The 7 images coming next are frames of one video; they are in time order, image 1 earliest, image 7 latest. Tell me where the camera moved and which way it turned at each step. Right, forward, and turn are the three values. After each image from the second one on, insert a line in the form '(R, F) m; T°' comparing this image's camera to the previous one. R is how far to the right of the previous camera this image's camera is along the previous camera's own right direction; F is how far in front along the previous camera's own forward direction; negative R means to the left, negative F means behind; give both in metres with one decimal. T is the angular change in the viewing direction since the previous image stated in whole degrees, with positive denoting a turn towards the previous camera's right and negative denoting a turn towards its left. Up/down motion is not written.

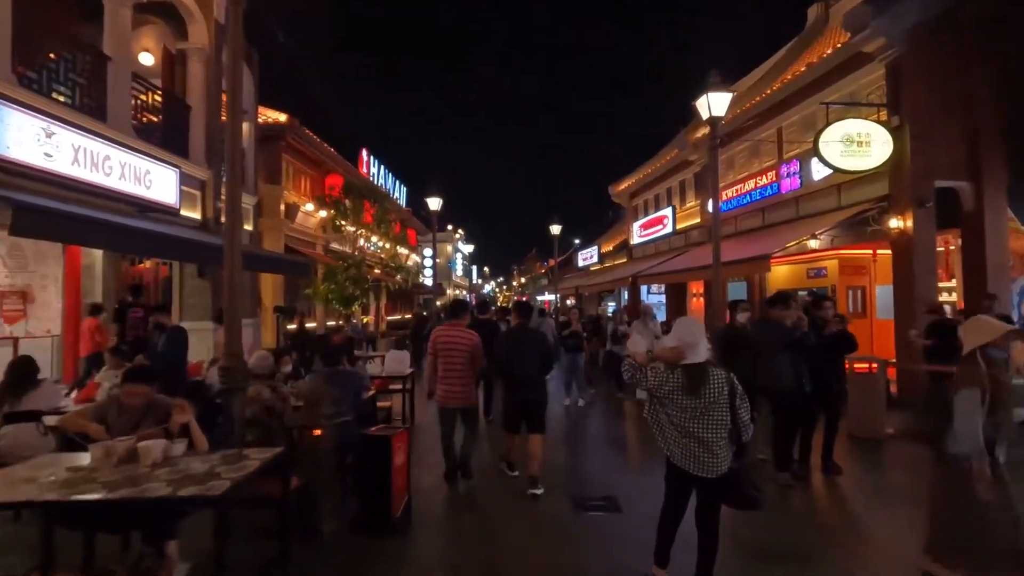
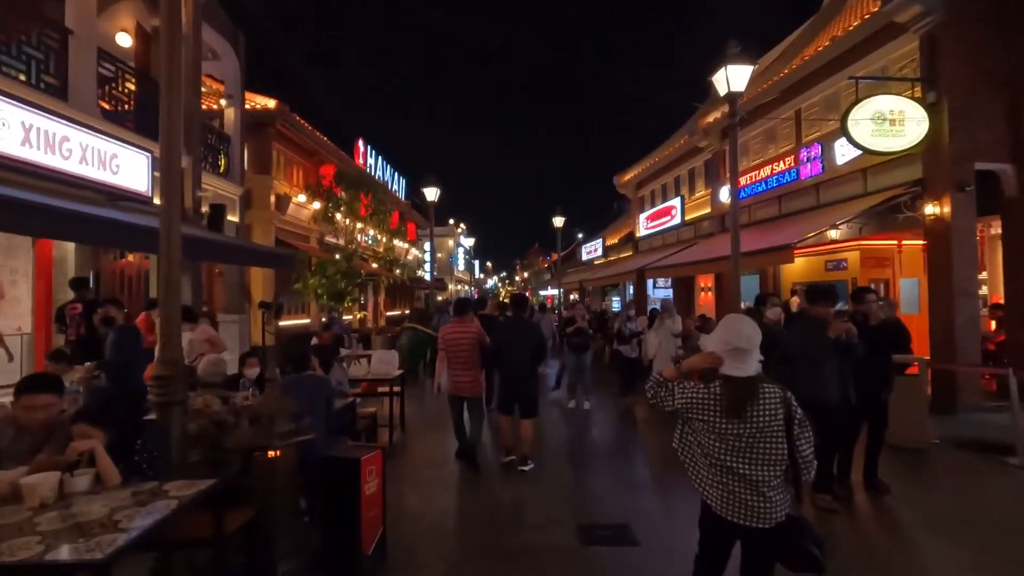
(+0.1, +1.1) m; 0°
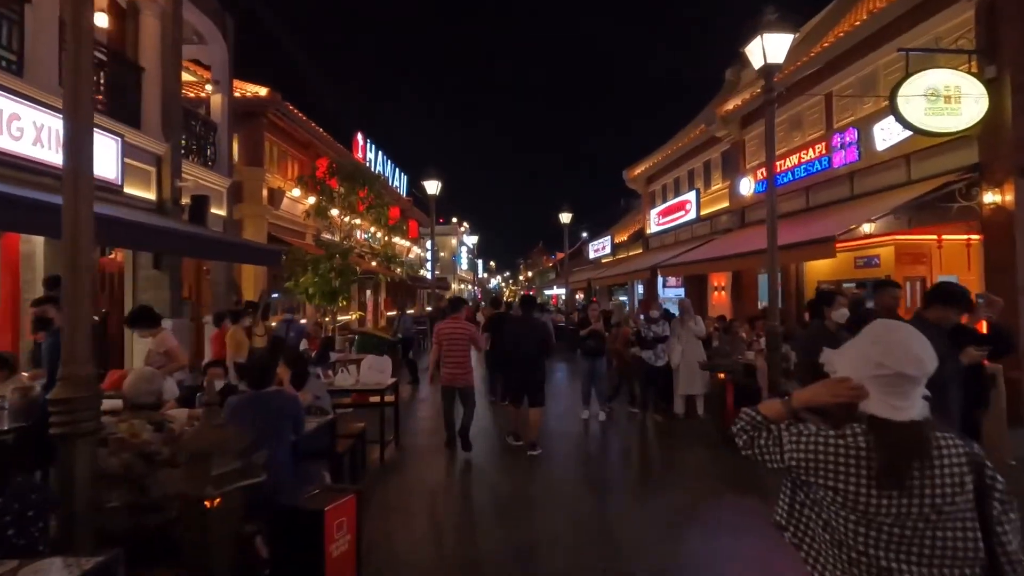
(-0.1, +1.3) m; 0°
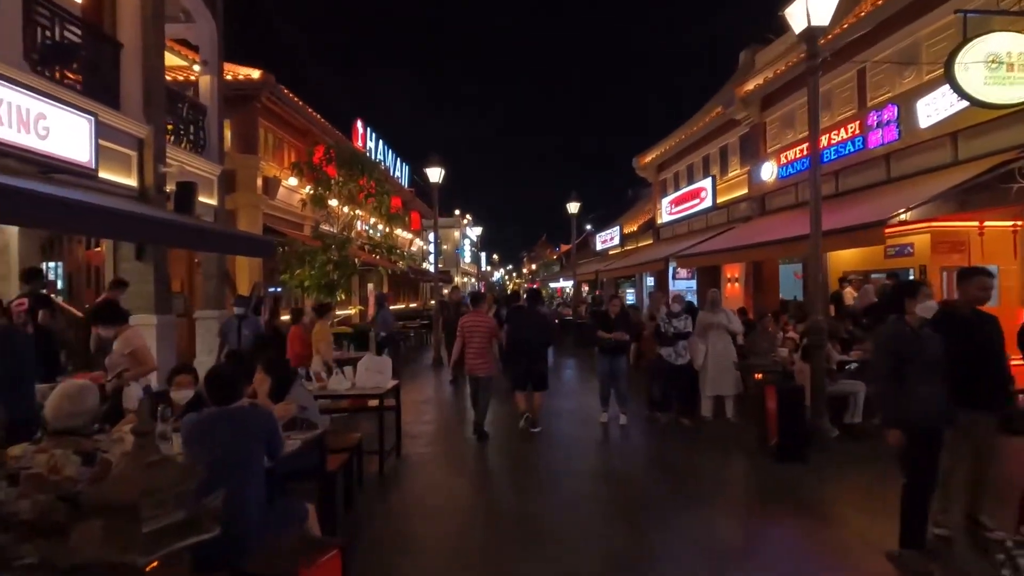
(-0.2, +1.0) m; 0°
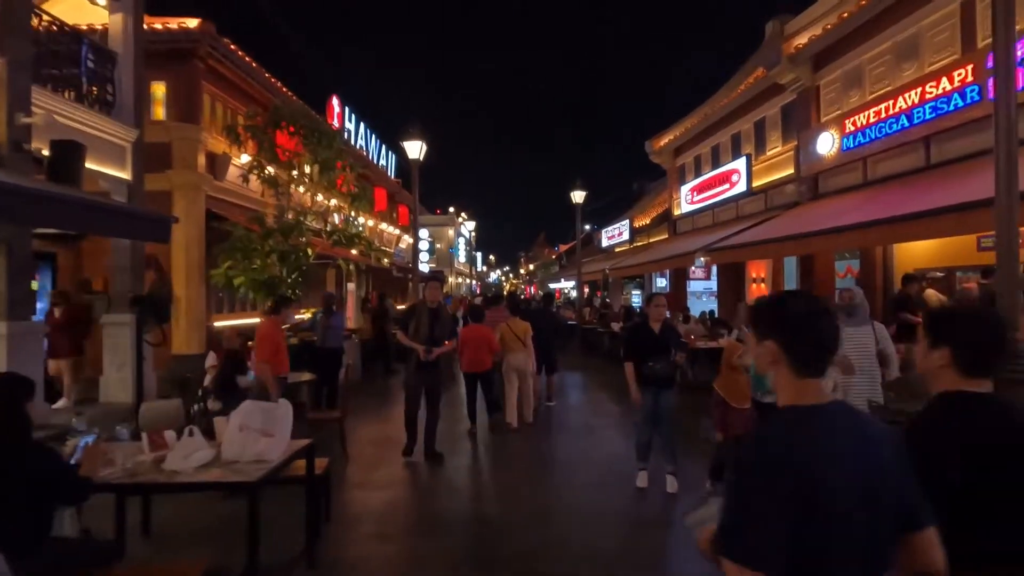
(0.0, +3.6) m; 0°
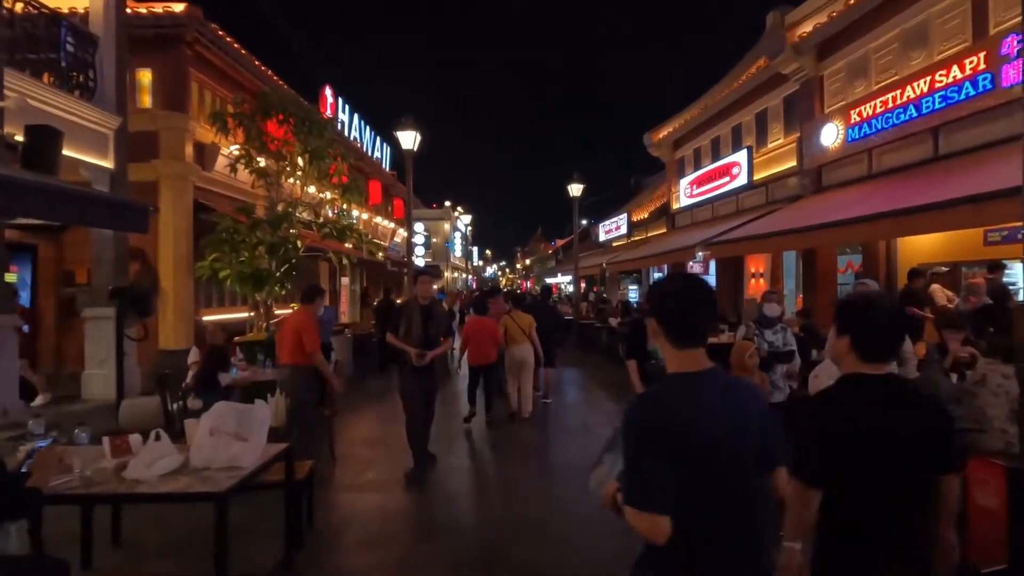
(0.0, +0.4) m; 0°
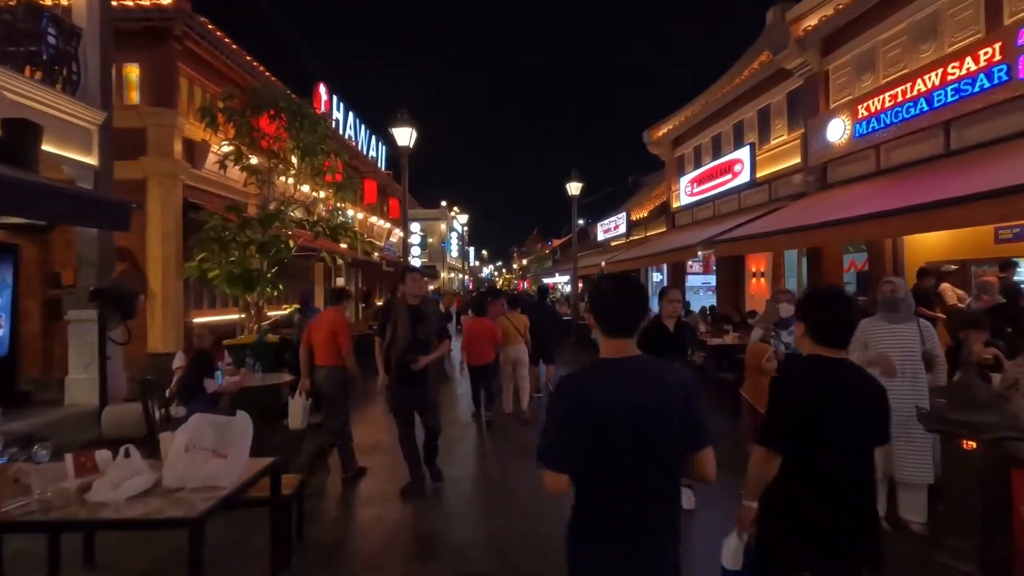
(-0.1, +0.4) m; 0°
